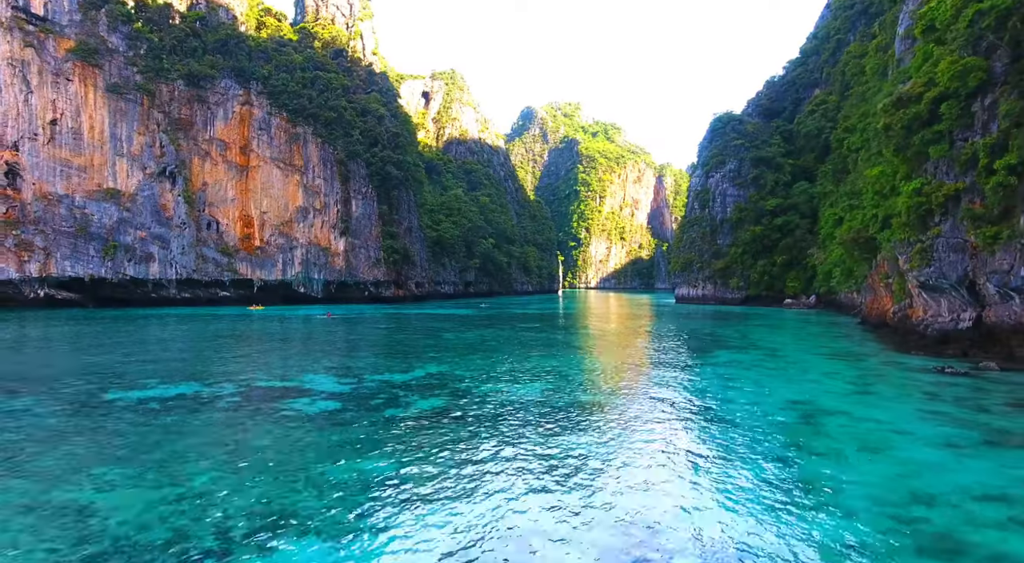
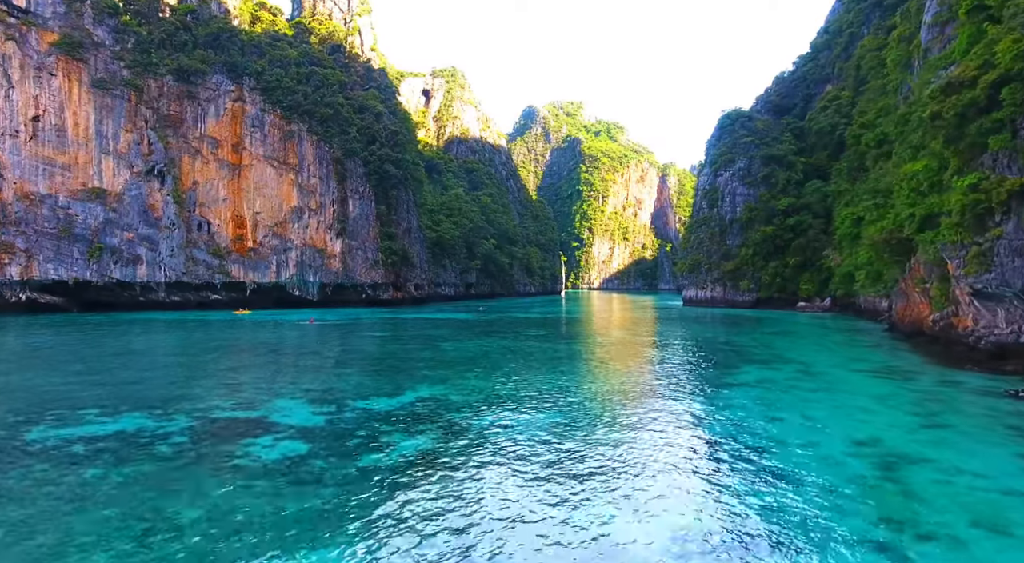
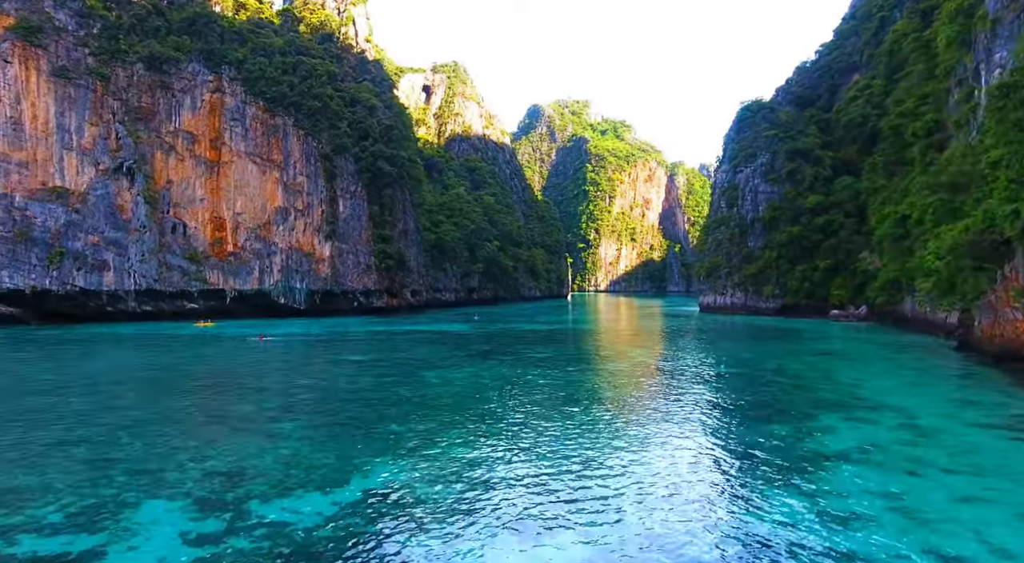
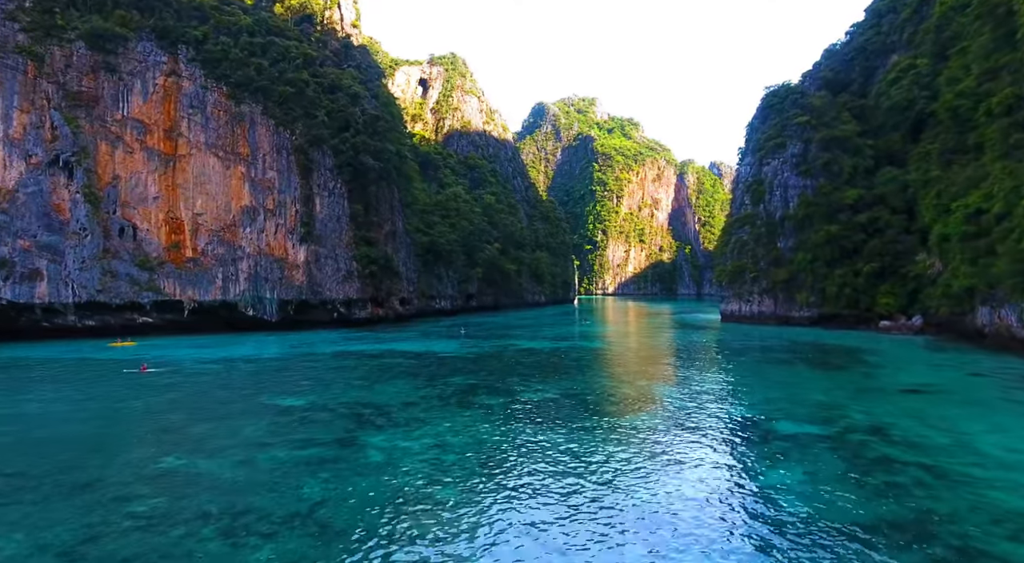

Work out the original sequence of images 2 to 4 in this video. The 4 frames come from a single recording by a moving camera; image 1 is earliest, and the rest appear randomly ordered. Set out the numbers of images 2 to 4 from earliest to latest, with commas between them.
2, 3, 4
